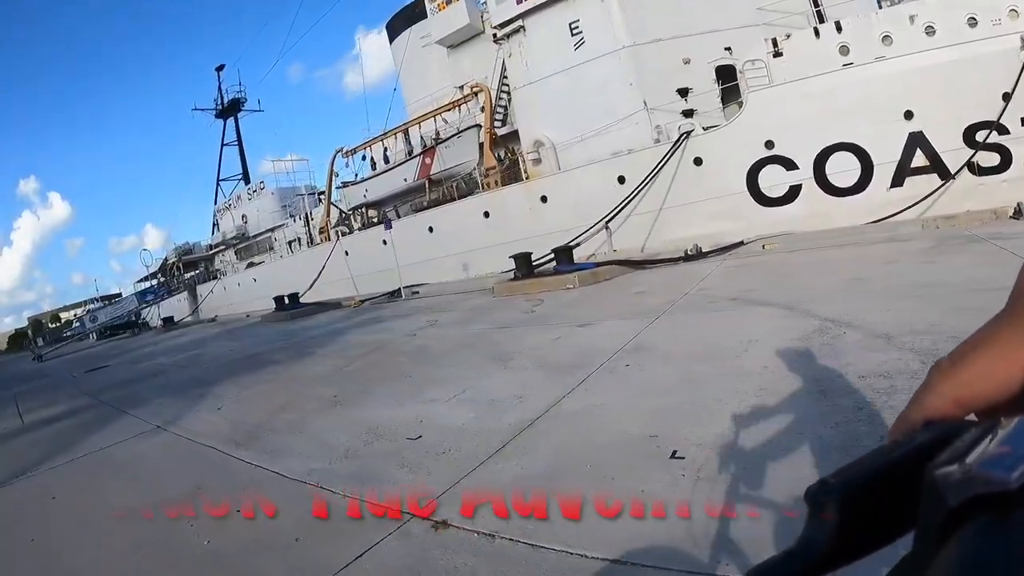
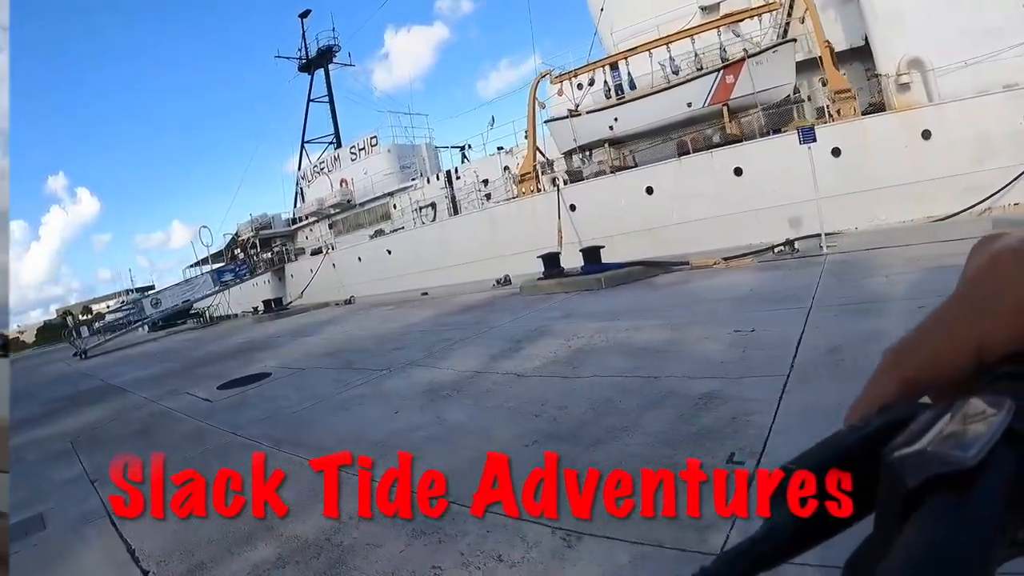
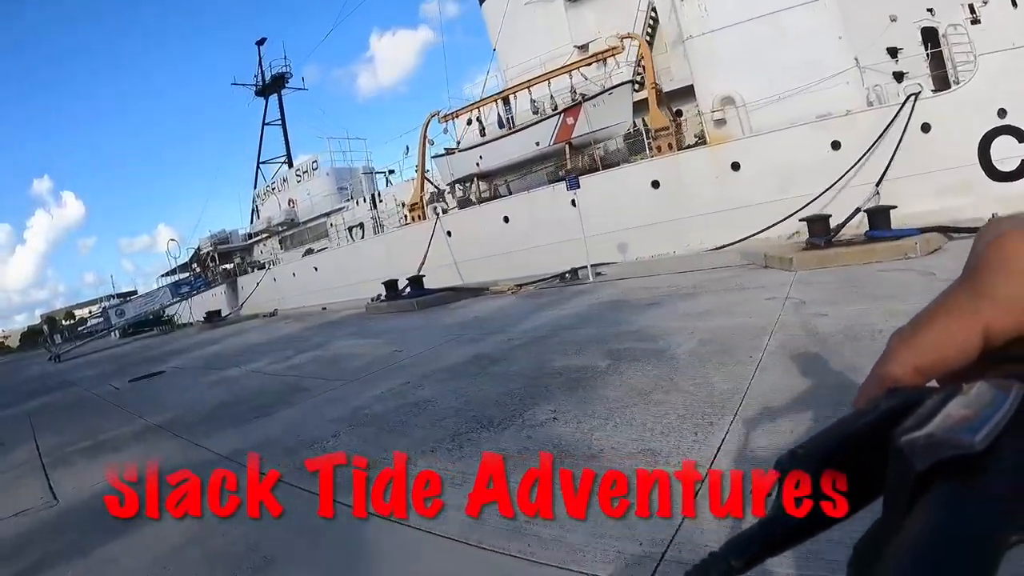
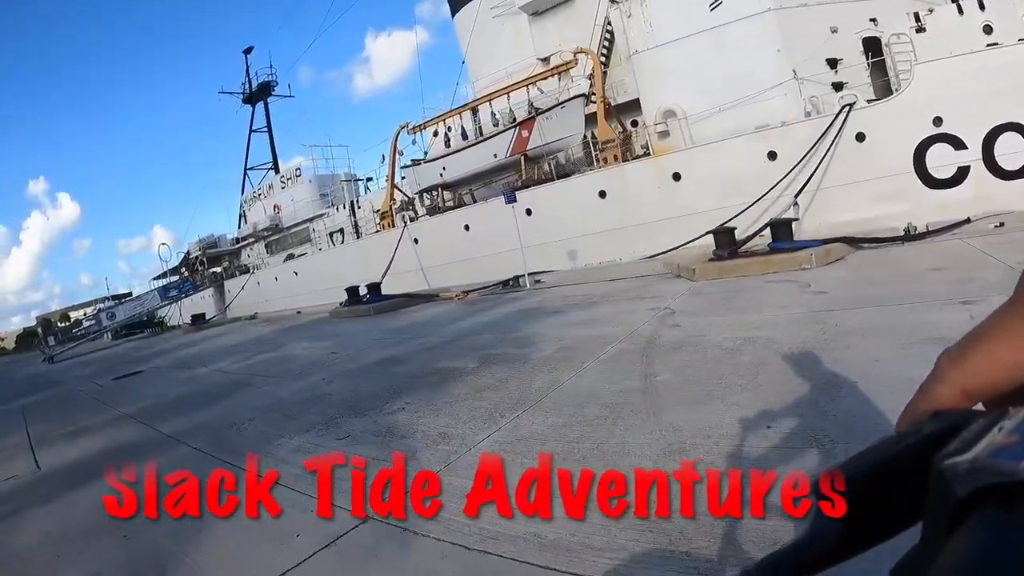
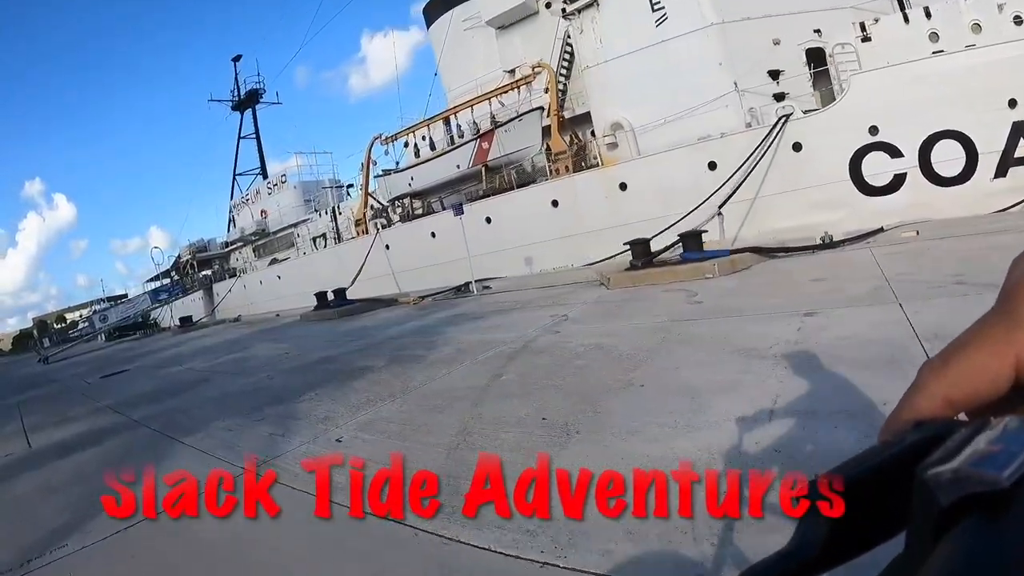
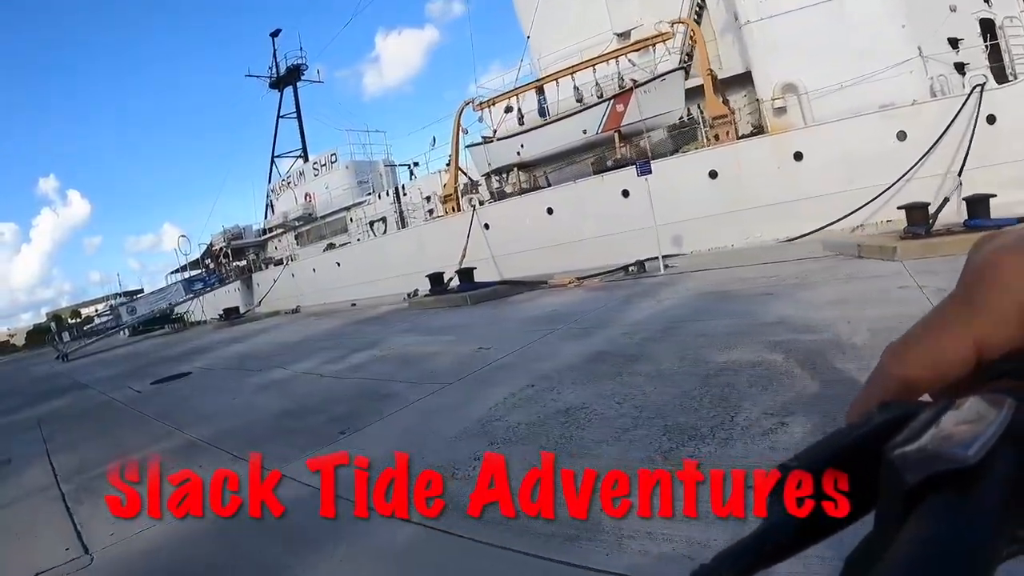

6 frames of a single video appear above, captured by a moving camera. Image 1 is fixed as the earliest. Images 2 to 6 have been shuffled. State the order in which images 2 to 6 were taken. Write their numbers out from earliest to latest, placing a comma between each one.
5, 4, 3, 6, 2
